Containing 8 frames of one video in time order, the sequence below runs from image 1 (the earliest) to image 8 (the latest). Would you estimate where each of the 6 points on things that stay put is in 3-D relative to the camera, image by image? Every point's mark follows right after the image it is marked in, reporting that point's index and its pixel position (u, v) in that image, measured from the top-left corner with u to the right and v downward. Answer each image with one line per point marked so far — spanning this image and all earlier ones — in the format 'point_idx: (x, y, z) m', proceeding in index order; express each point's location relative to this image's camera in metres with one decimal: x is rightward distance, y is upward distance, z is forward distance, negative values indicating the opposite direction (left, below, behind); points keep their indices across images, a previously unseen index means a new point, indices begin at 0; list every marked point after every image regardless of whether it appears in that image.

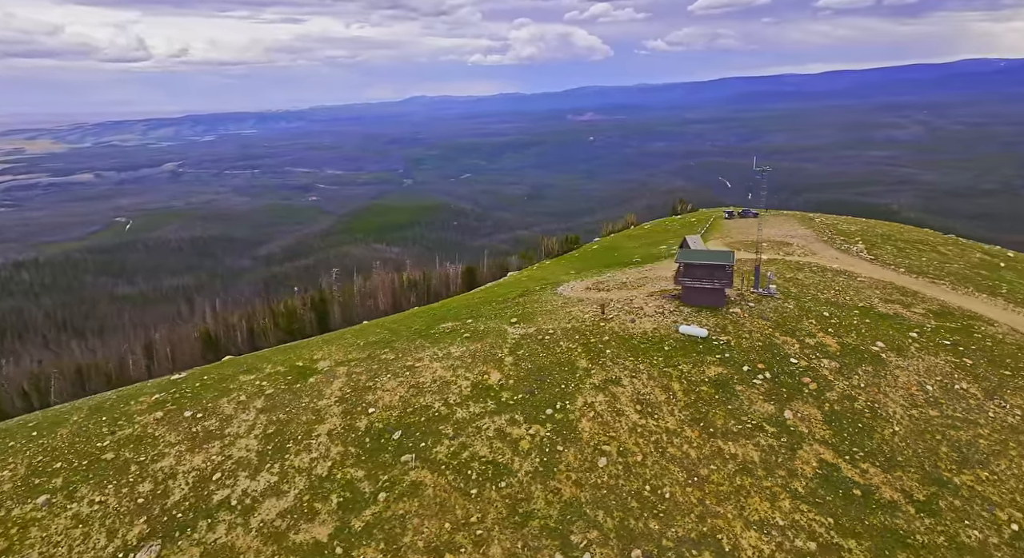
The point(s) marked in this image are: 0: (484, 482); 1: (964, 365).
0: (-0.5, -4.0, +10.6) m
1: (+13.8, -2.6, +15.8) m
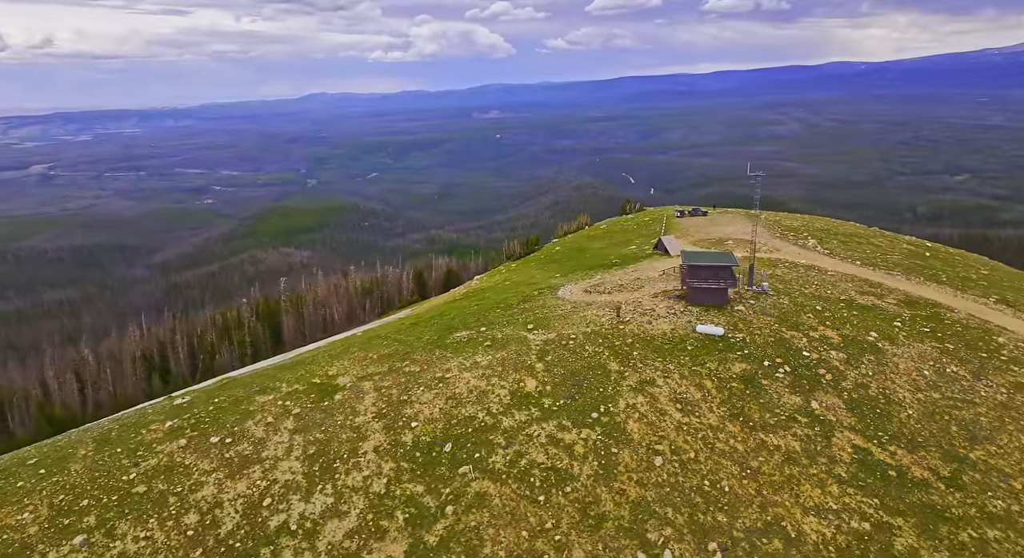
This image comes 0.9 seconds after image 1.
0: (+0.8, -4.1, +10.7) m
1: (+14.4, -2.3, +17.3) m
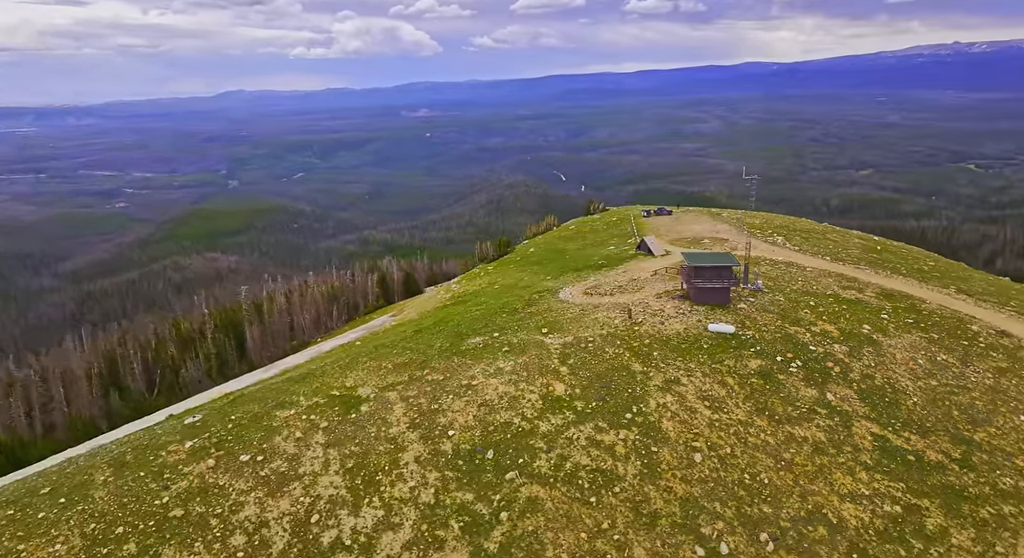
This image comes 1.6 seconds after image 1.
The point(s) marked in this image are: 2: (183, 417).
0: (+1.8, -4.2, +10.9) m
1: (+14.8, -2.1, +18.5) m
2: (-9.5, -4.0, +15.4) m
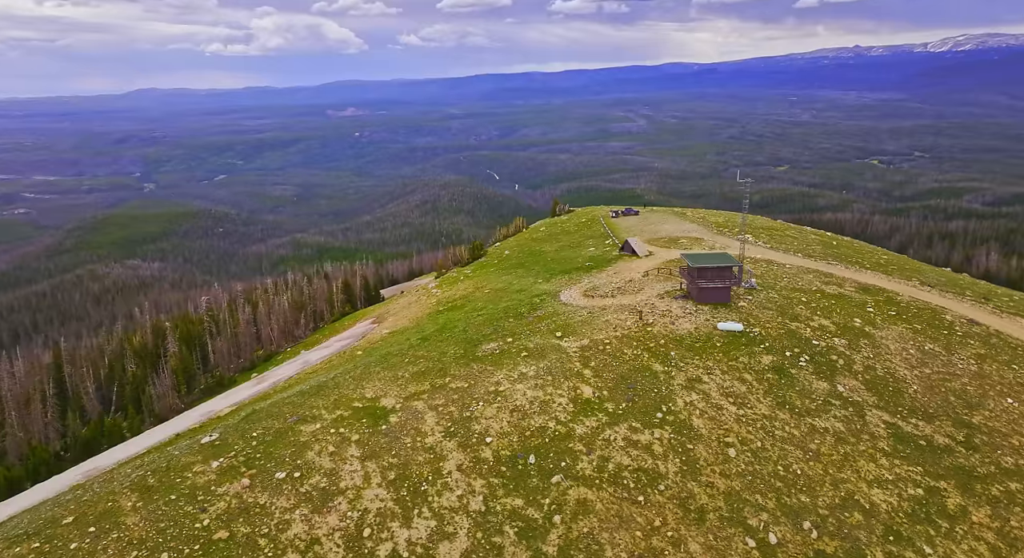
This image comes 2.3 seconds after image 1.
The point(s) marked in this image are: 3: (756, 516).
0: (+2.8, -4.3, +11.1) m
1: (+15.1, -1.9, +19.7) m
2: (-8.8, -4.3, +14.8) m
3: (+4.8, -4.7, +10.5) m
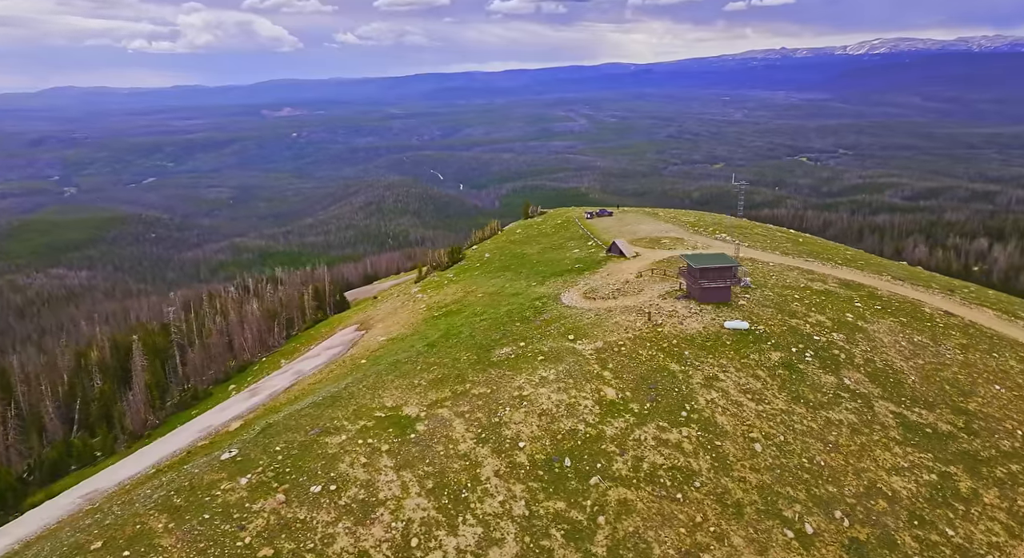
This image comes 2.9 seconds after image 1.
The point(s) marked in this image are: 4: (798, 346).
0: (+3.6, -4.4, +11.5) m
1: (+15.4, -1.8, +20.8) m
2: (-8.2, -4.7, +14.4) m
3: (+5.7, -4.7, +11.0) m
4: (+9.0, -2.1, +16.8) m
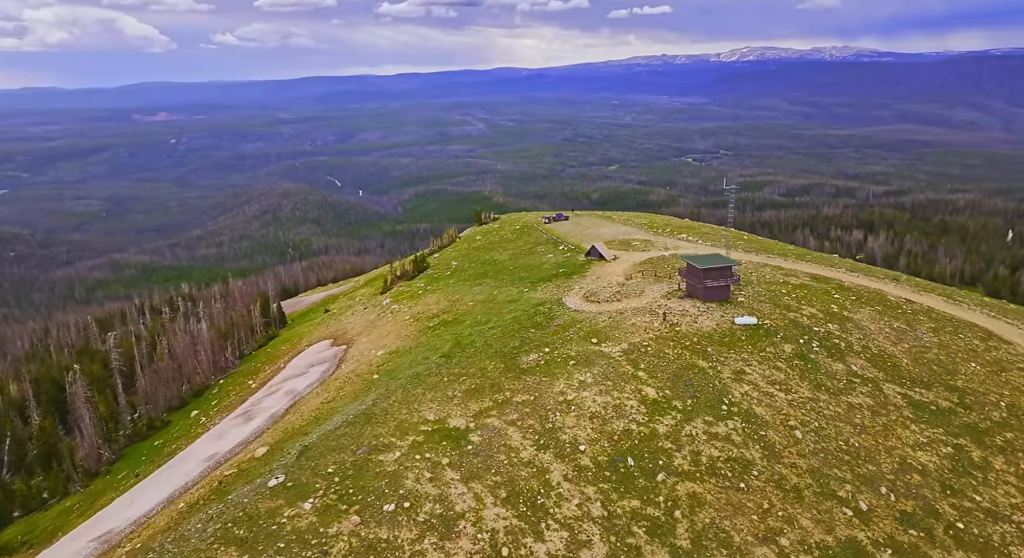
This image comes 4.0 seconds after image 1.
0: (+5.2, -4.4, +12.2) m
1: (+15.8, -1.4, +22.7) m
2: (-6.8, -5.2, +13.8) m
3: (+7.3, -4.6, +11.9) m
4: (+9.8, -2.0, +18.1) m
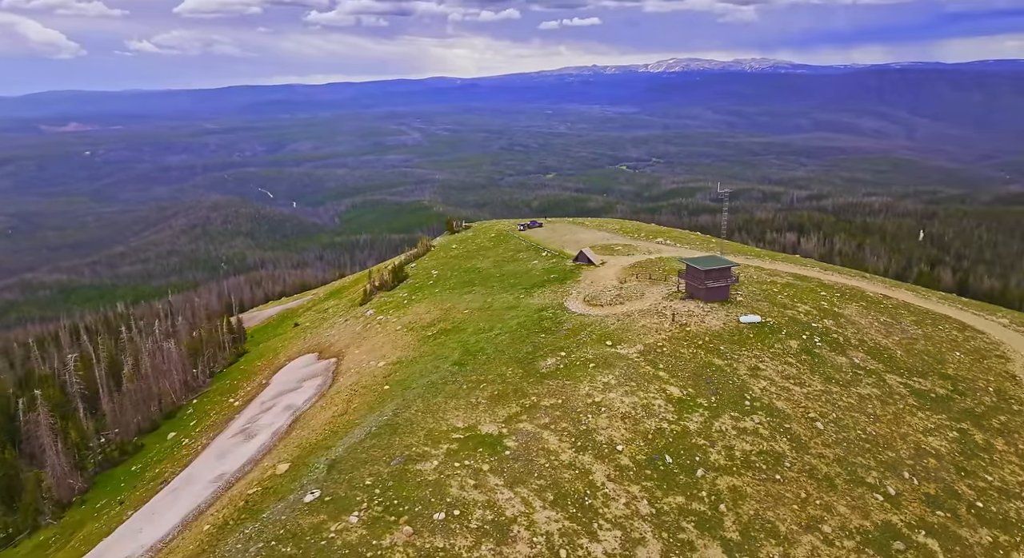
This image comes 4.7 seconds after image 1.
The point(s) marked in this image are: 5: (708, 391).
0: (+6.2, -4.4, +12.6) m
1: (+16.0, -1.3, +23.9) m
2: (-5.9, -5.5, +13.5) m
3: (+8.3, -4.6, +12.5) m
4: (+10.3, -1.9, +18.9) m
5: (+5.5, -3.2, +15.2) m
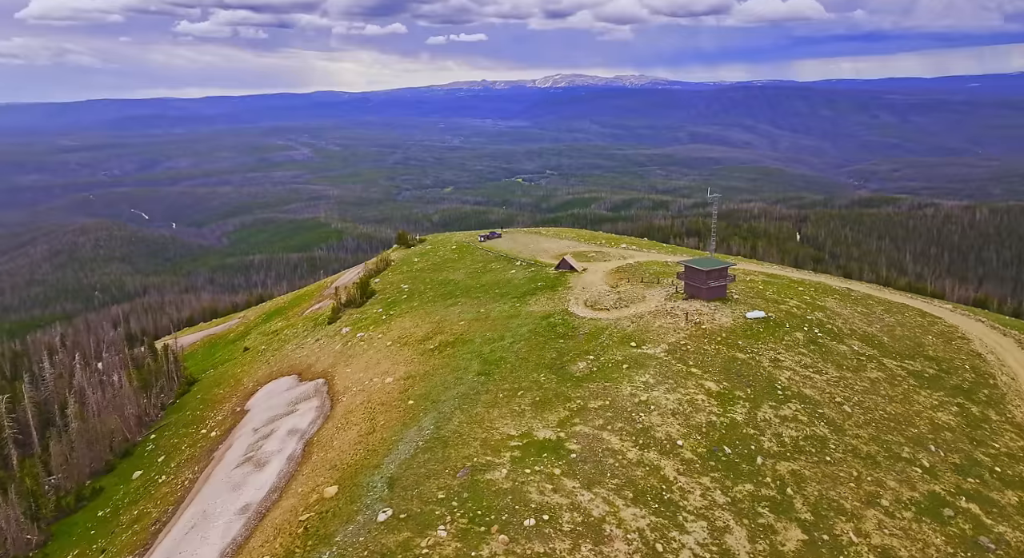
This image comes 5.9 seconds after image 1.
0: (+7.9, -4.3, +13.7) m
1: (+16.2, -1.0, +26.0) m
2: (-4.1, -5.9, +13.2) m
3: (+10.0, -4.4, +13.8) m
4: (+11.2, -1.8, +20.4) m
5: (+6.9, -3.2, +16.2) m
